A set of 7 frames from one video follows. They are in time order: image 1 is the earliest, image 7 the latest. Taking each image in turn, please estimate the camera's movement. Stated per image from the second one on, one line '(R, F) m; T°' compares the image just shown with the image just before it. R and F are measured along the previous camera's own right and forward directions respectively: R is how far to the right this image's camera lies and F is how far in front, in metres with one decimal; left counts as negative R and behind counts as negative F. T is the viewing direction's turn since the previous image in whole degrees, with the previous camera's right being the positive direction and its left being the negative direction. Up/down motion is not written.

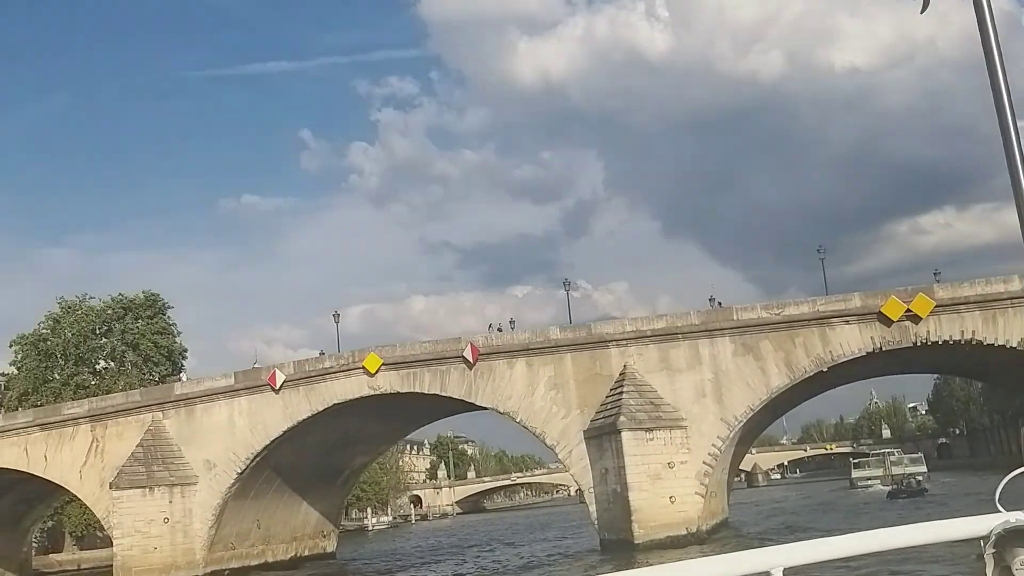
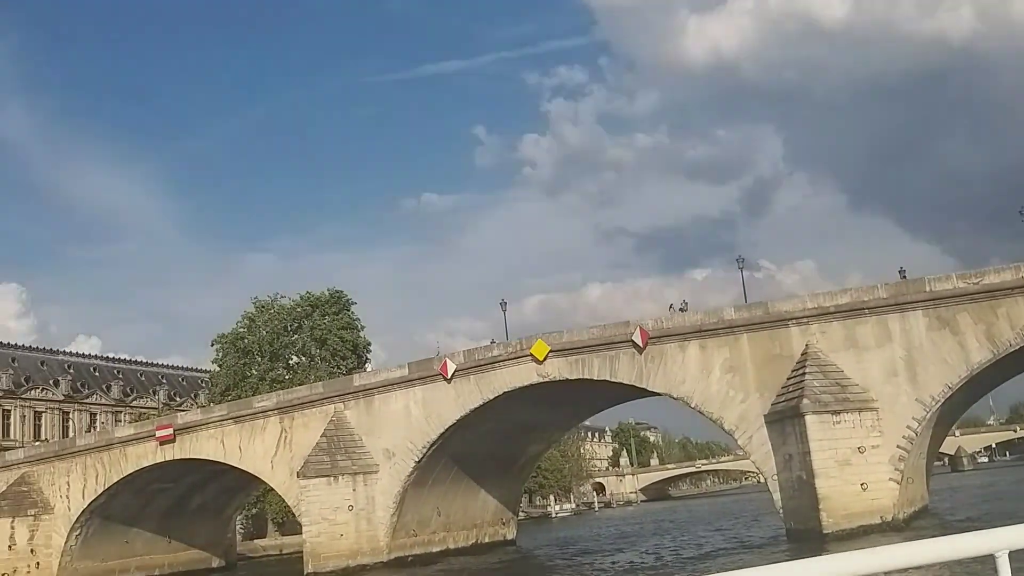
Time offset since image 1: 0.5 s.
(+0.2, +0.6) m; -10°
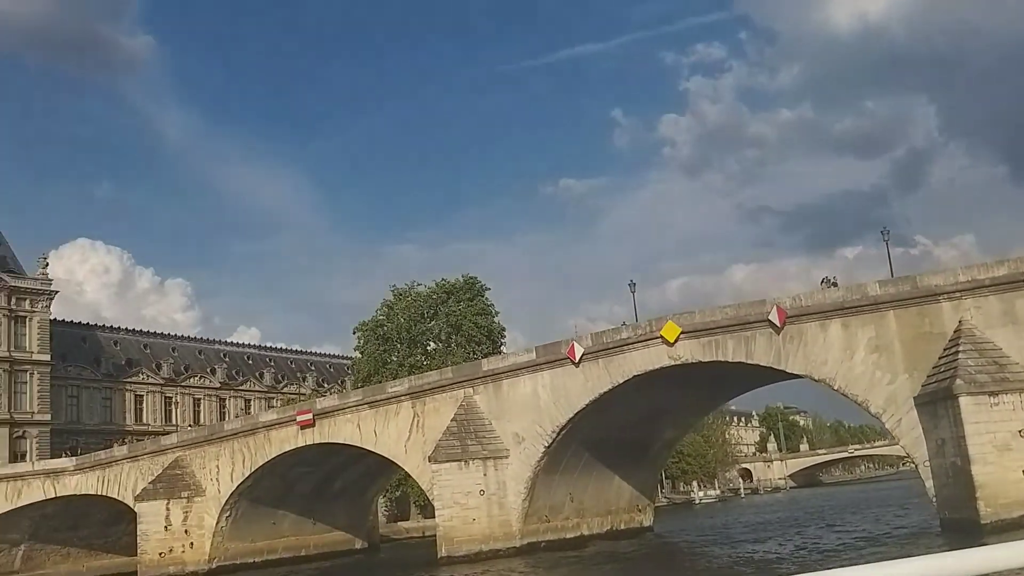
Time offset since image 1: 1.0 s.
(+0.4, +0.6) m; -8°
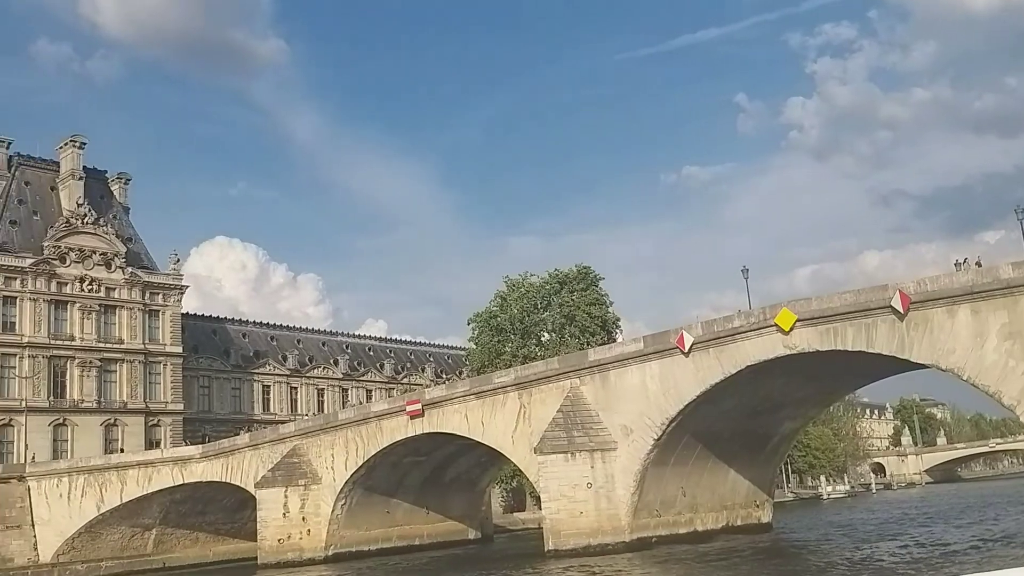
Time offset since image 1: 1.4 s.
(+0.4, +0.6) m; -7°
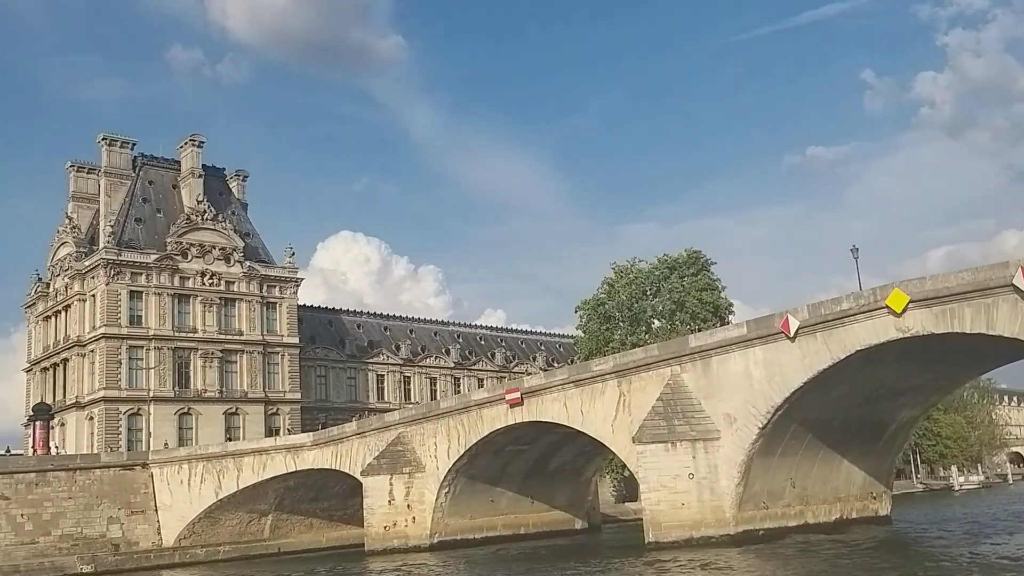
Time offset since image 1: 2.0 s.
(+0.6, +0.6) m; -7°
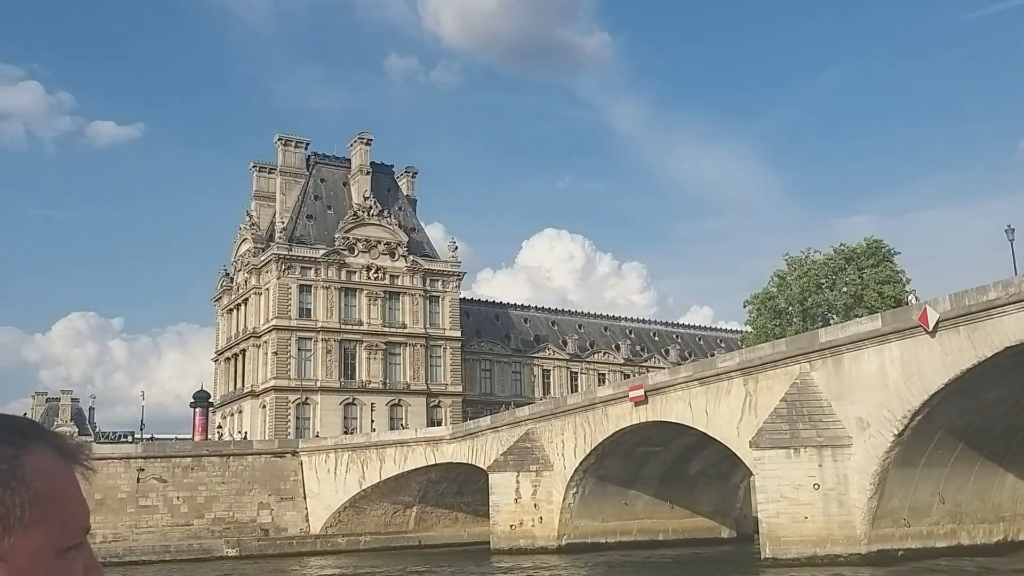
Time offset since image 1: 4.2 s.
(+2.4, +1.9) m; -11°
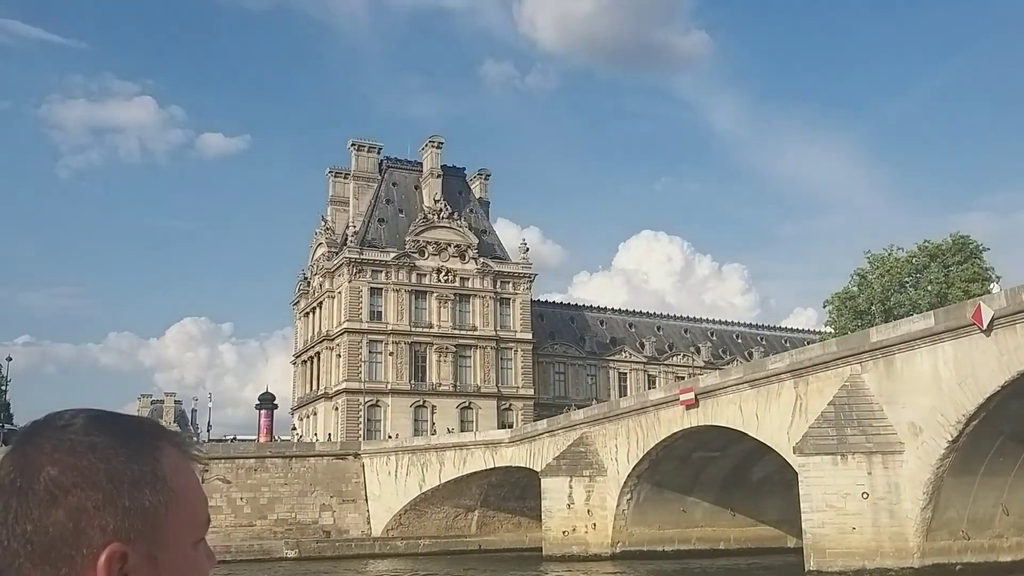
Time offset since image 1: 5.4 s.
(+1.5, +0.8) m; -5°
